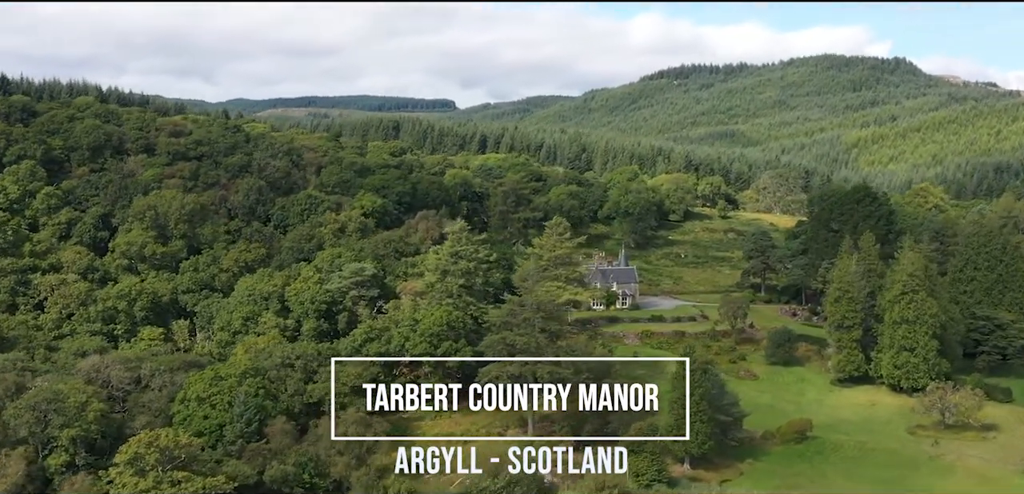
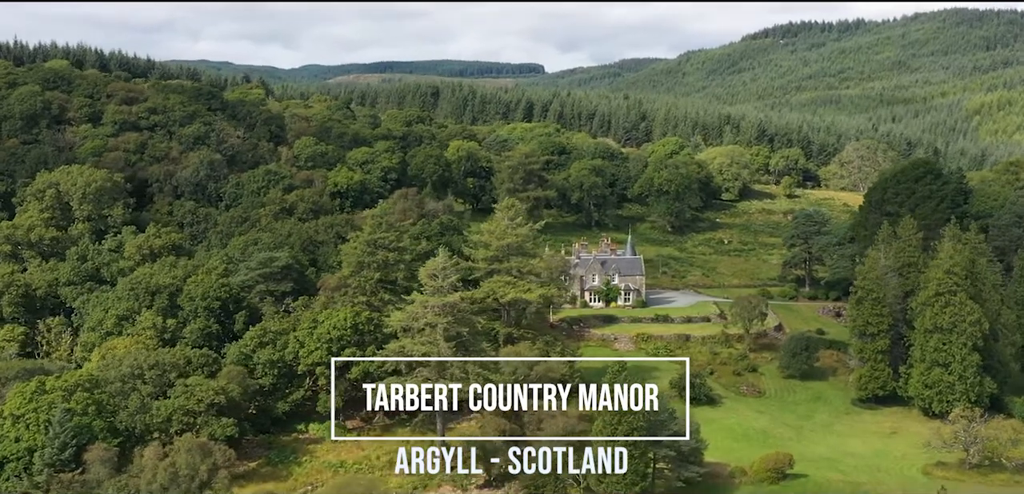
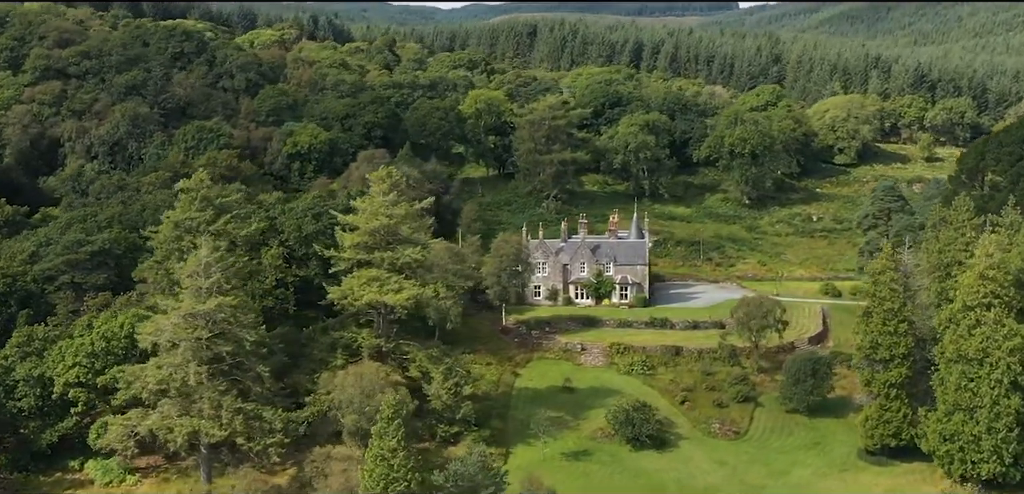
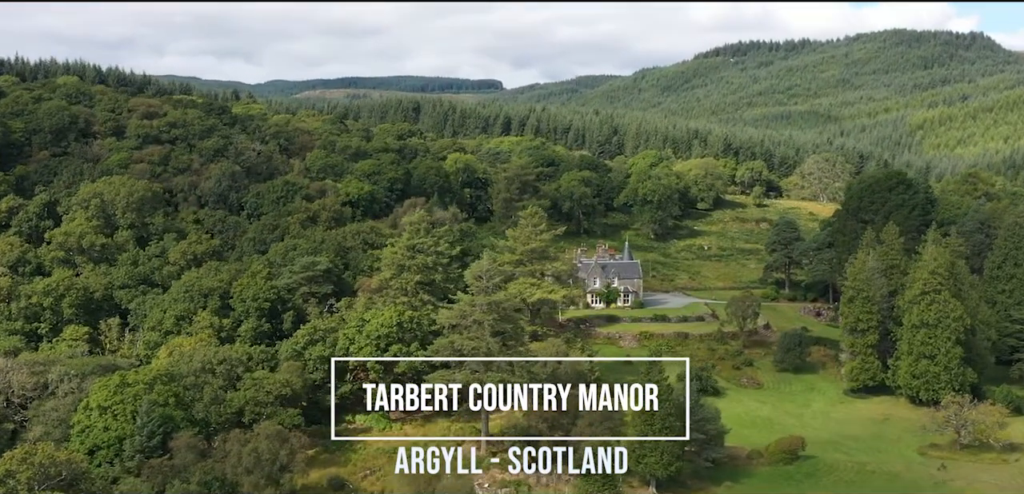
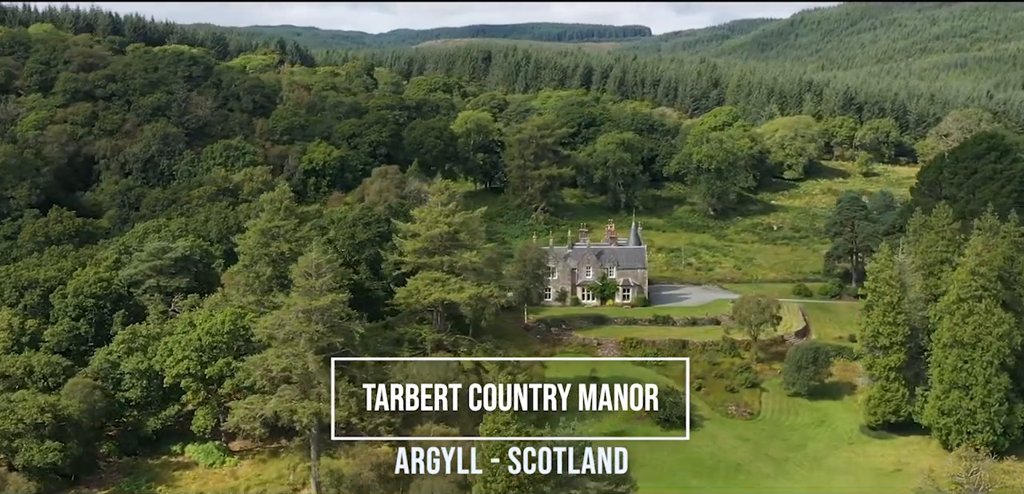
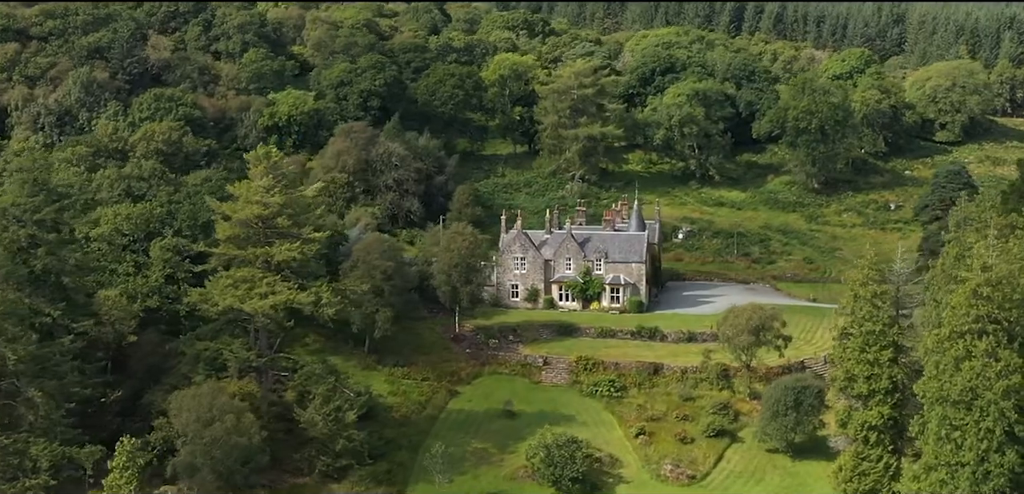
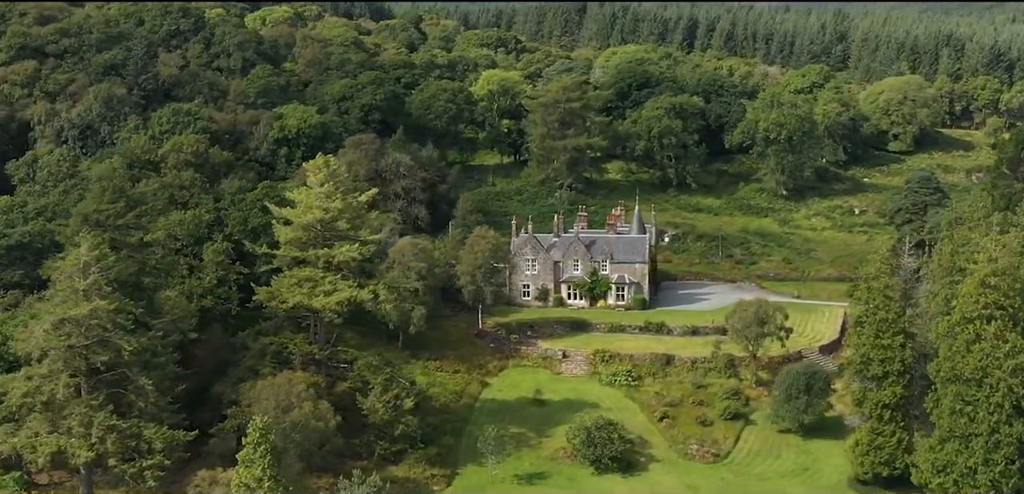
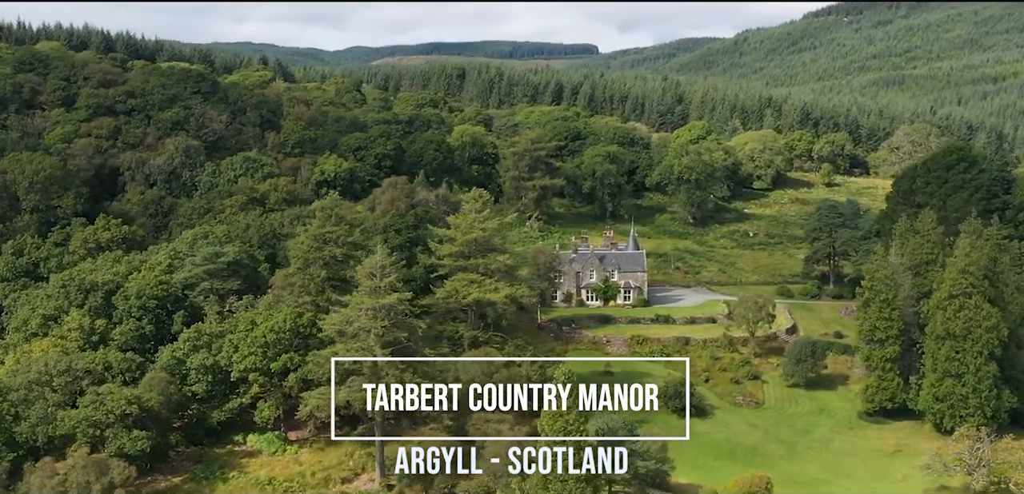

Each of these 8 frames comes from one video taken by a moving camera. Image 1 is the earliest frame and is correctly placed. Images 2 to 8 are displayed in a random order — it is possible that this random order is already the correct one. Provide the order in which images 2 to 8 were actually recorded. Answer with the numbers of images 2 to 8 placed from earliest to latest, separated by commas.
4, 2, 8, 5, 3, 7, 6
